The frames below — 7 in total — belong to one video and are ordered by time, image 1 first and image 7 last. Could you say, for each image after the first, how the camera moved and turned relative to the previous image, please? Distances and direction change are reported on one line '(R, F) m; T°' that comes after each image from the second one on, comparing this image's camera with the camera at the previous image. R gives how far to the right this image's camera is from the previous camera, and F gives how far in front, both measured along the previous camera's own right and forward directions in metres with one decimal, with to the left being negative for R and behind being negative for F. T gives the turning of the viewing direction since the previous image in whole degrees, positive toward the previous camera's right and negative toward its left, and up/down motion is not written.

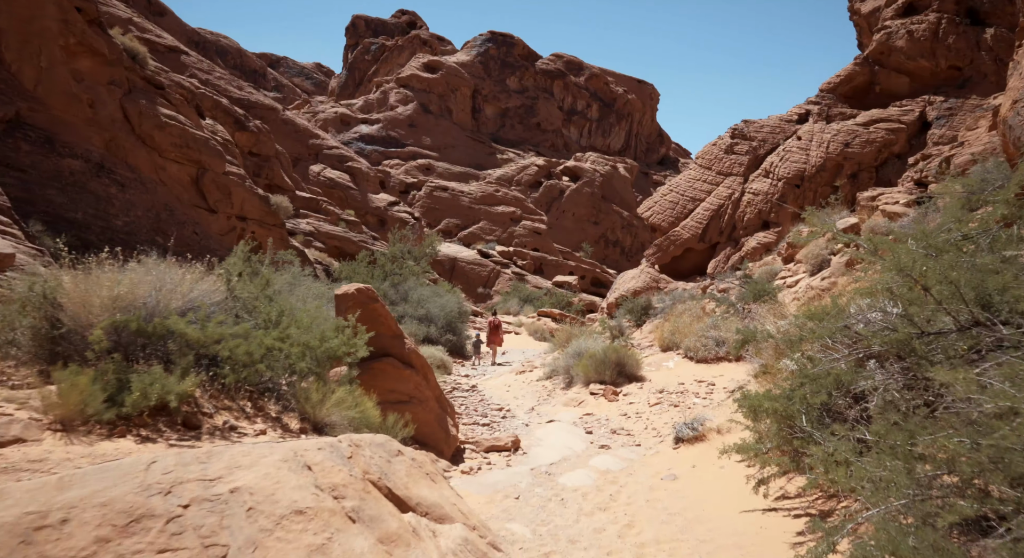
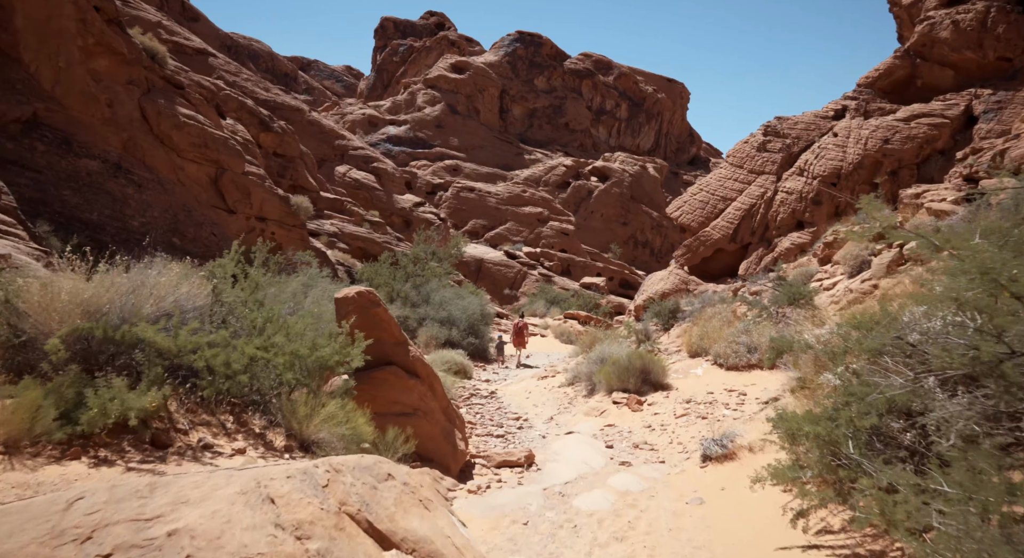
(+0.1, +0.5) m; -2°
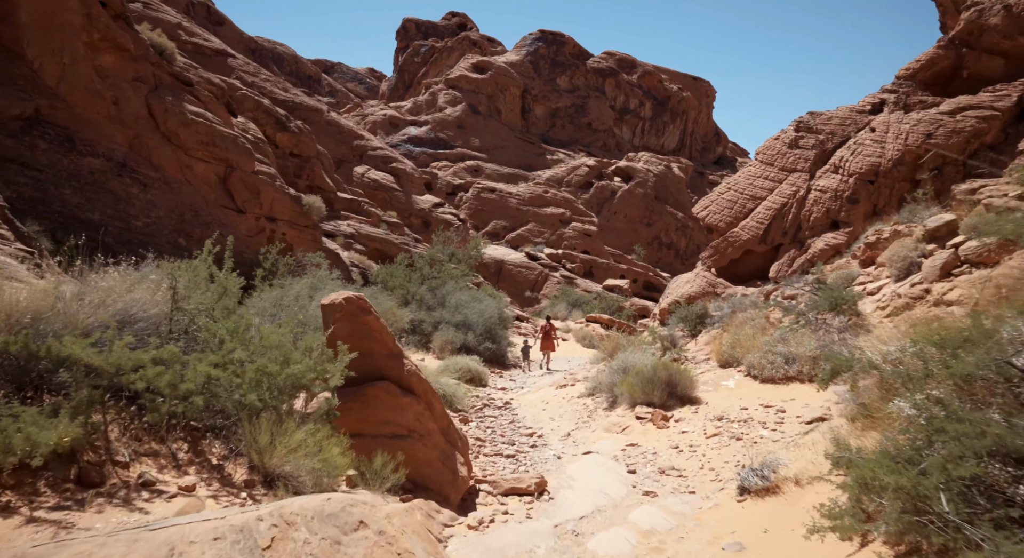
(+0.1, +0.7) m; -2°
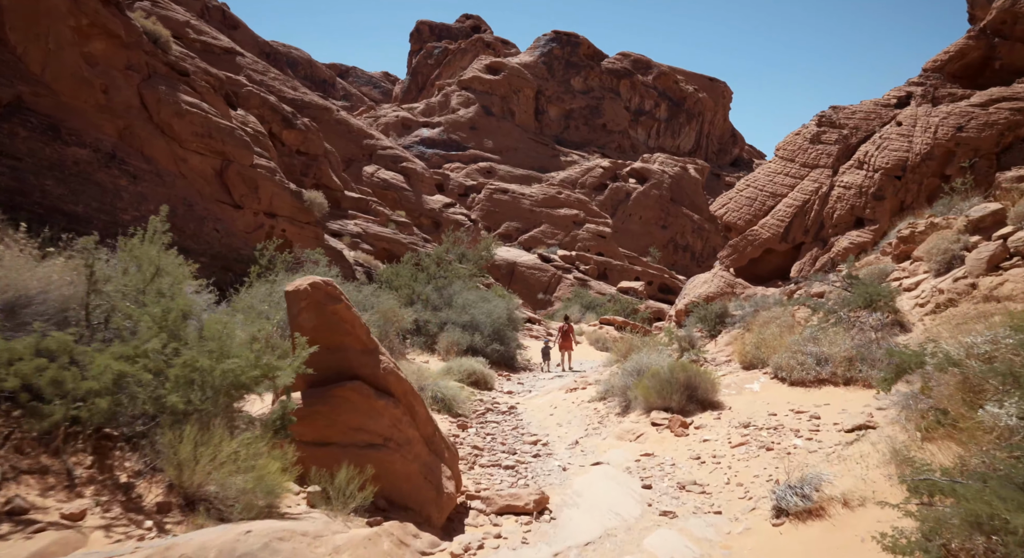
(+0.1, +0.7) m; -1°
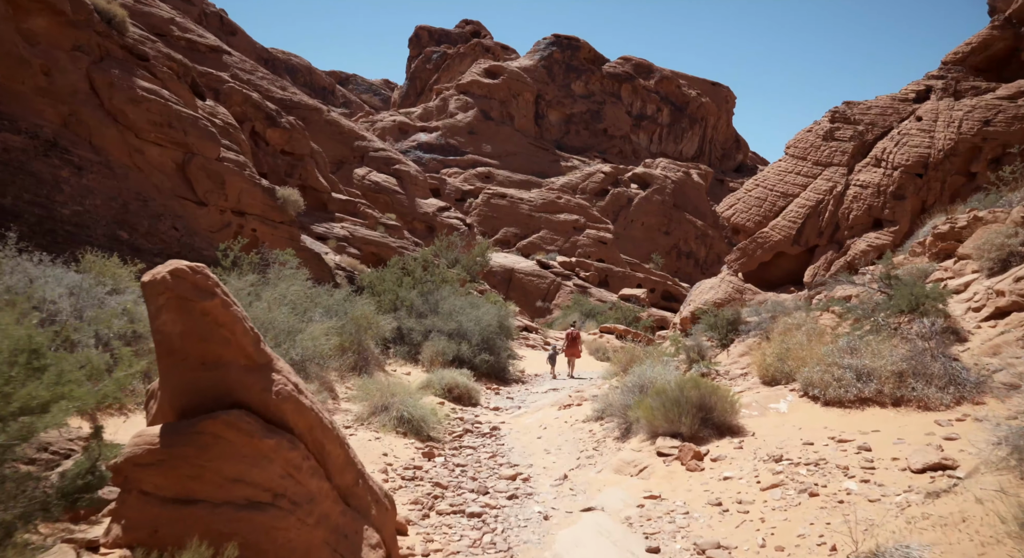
(+0.2, +1.3) m; 0°
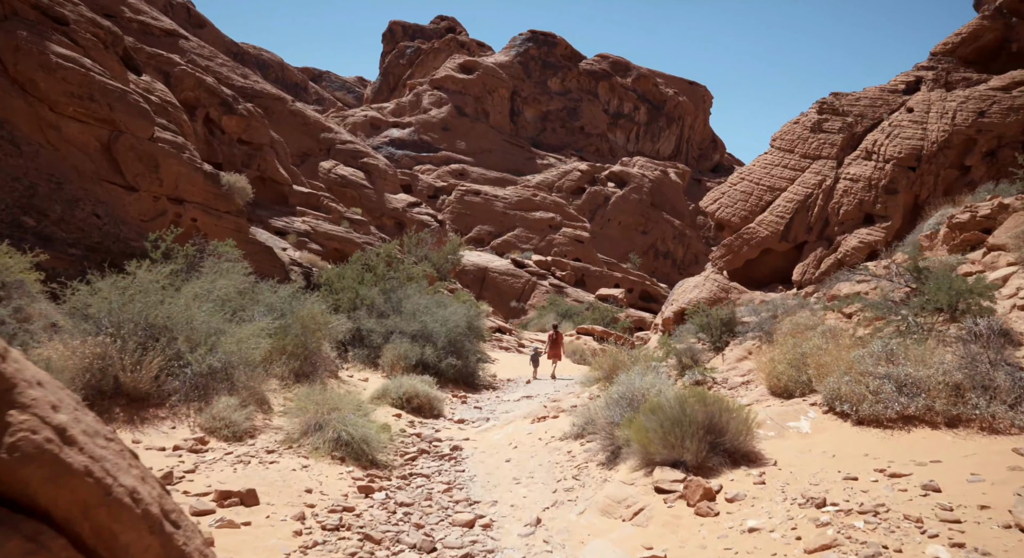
(+0.1, +1.3) m; +2°
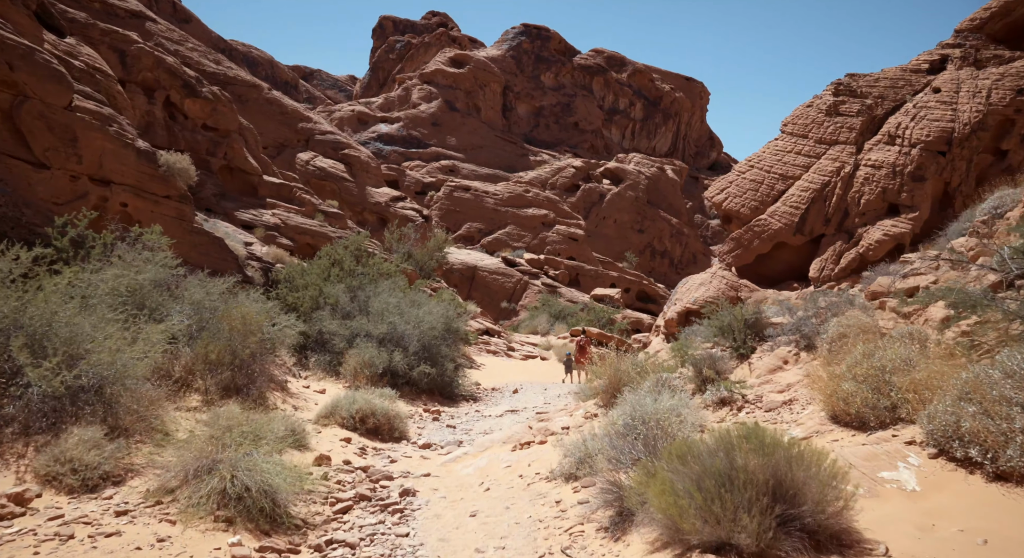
(+0.2, +1.8) m; 0°
